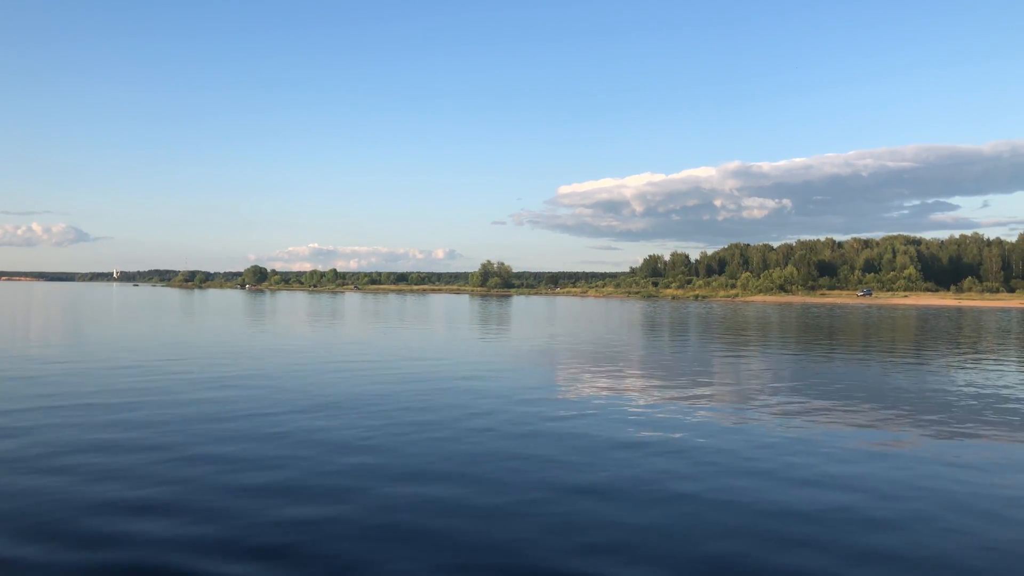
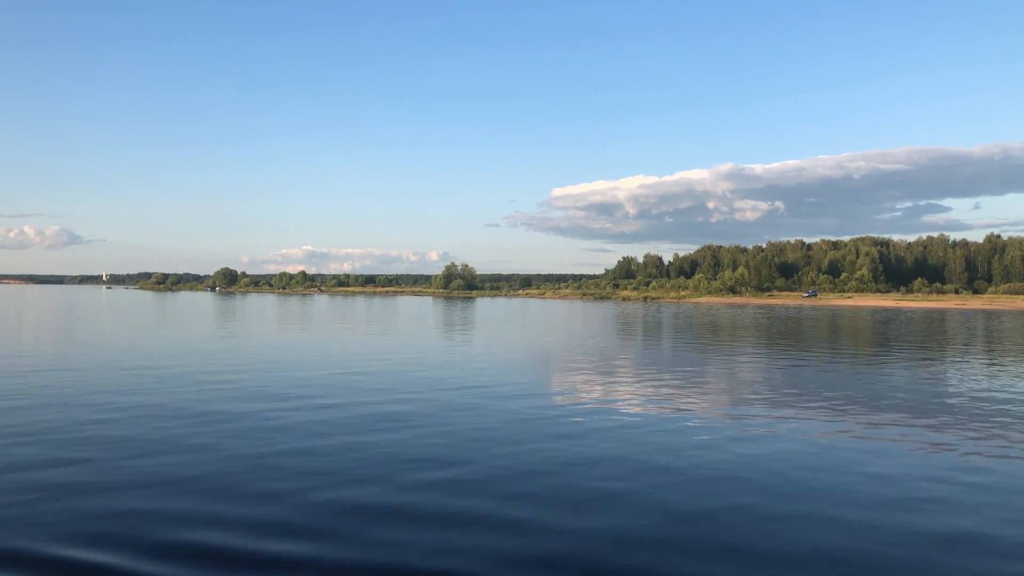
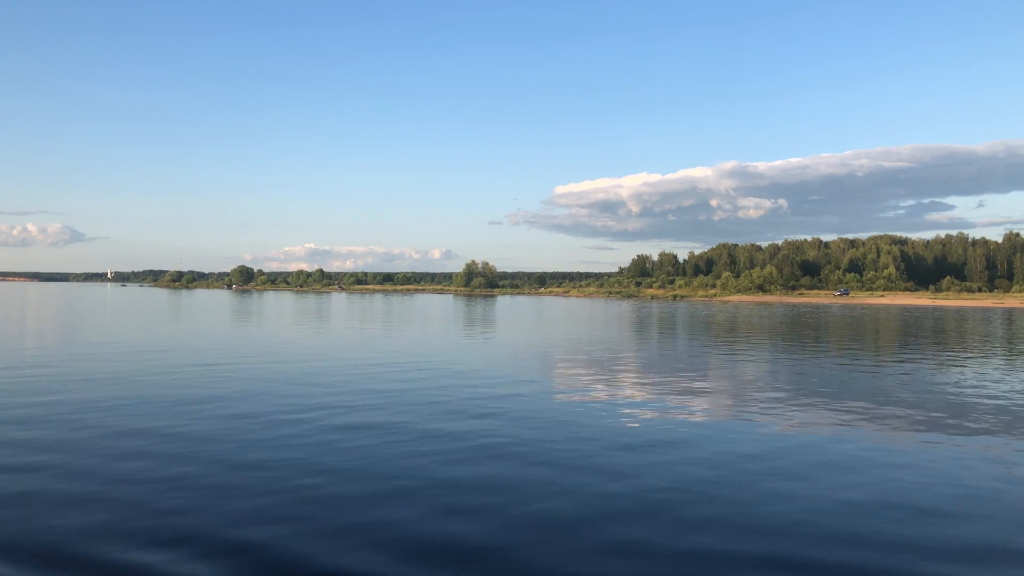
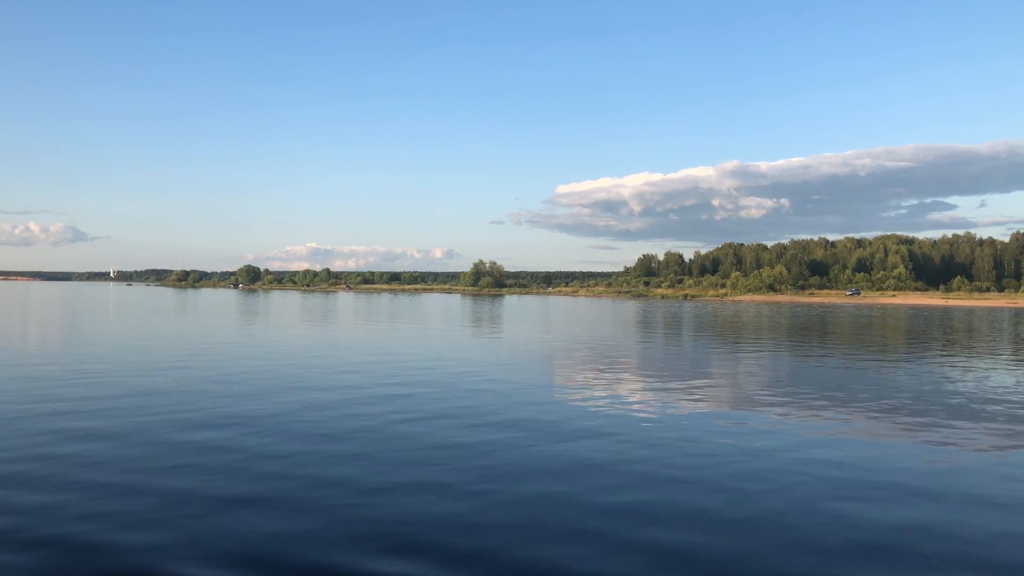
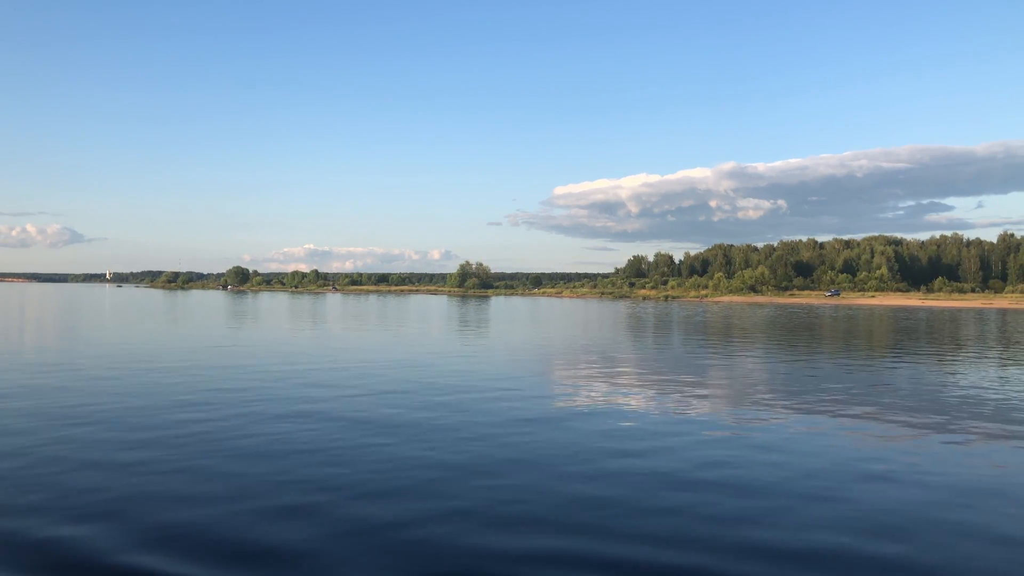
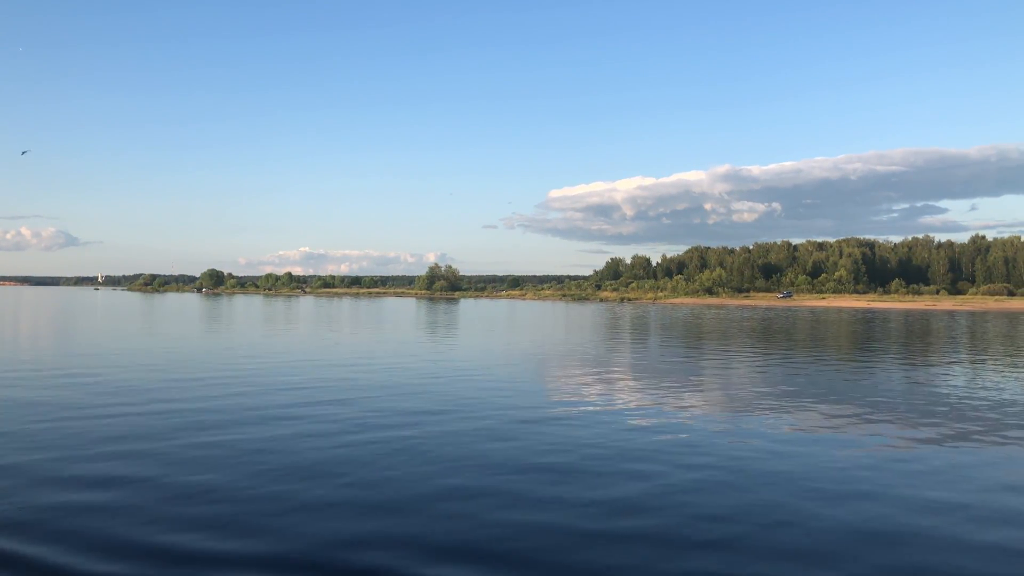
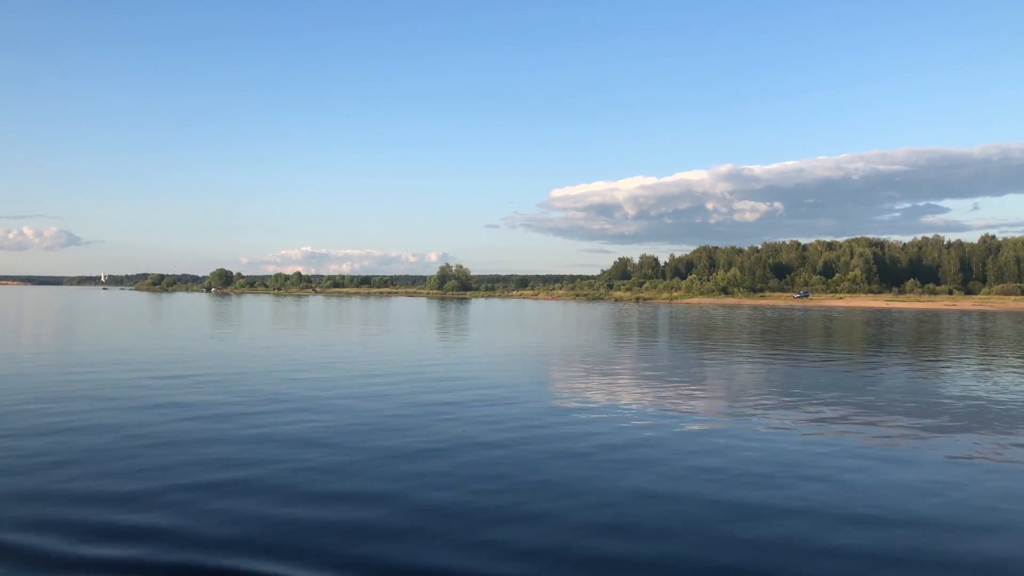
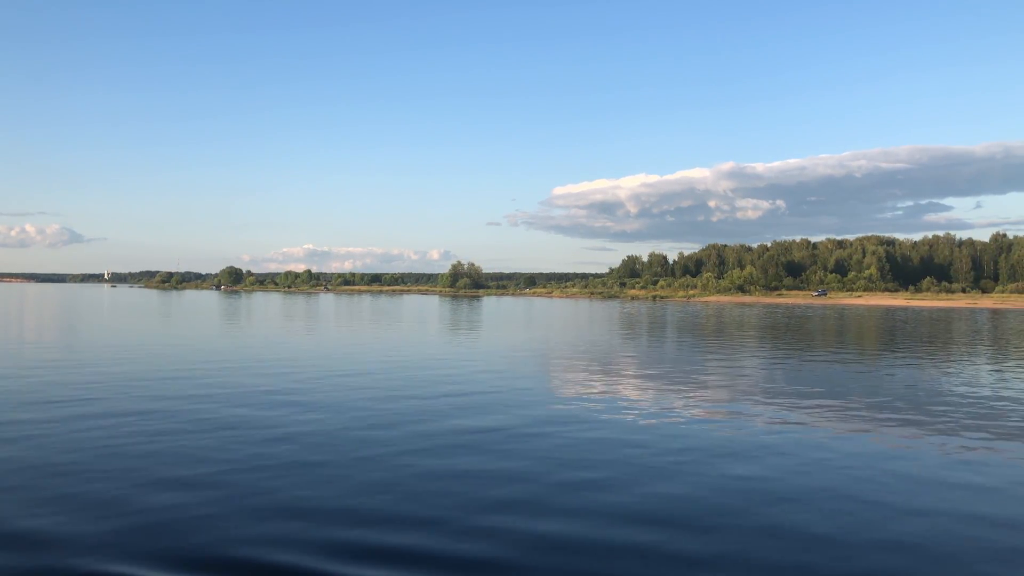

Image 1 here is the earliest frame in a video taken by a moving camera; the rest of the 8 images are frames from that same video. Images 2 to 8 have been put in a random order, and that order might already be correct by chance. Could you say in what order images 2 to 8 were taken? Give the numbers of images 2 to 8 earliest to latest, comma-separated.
4, 3, 5, 8, 2, 7, 6
